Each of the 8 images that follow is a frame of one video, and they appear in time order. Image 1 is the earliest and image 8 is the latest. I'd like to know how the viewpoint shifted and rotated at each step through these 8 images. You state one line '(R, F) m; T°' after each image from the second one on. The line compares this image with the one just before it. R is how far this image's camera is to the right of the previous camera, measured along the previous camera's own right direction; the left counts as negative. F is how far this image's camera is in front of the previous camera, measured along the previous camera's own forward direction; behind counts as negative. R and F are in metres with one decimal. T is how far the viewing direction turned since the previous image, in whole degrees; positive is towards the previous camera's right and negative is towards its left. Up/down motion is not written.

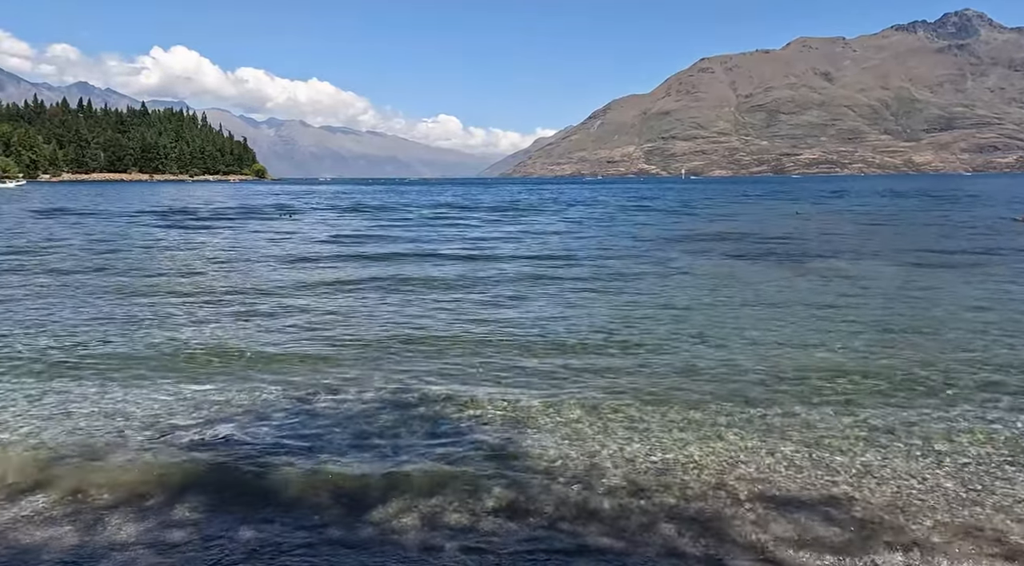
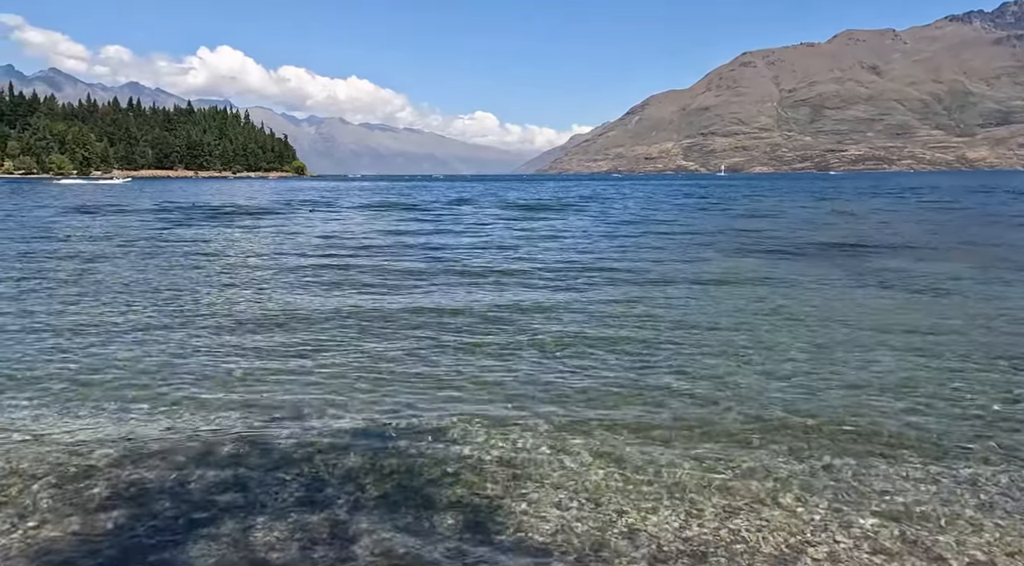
(+0.2, +0.8) m; -3°
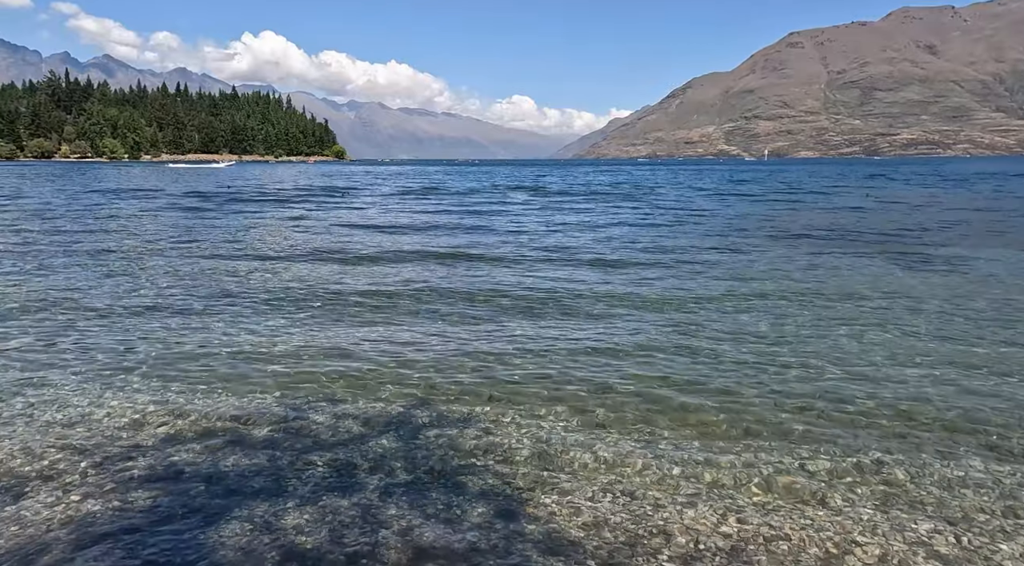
(0.0, +0.2) m; -3°
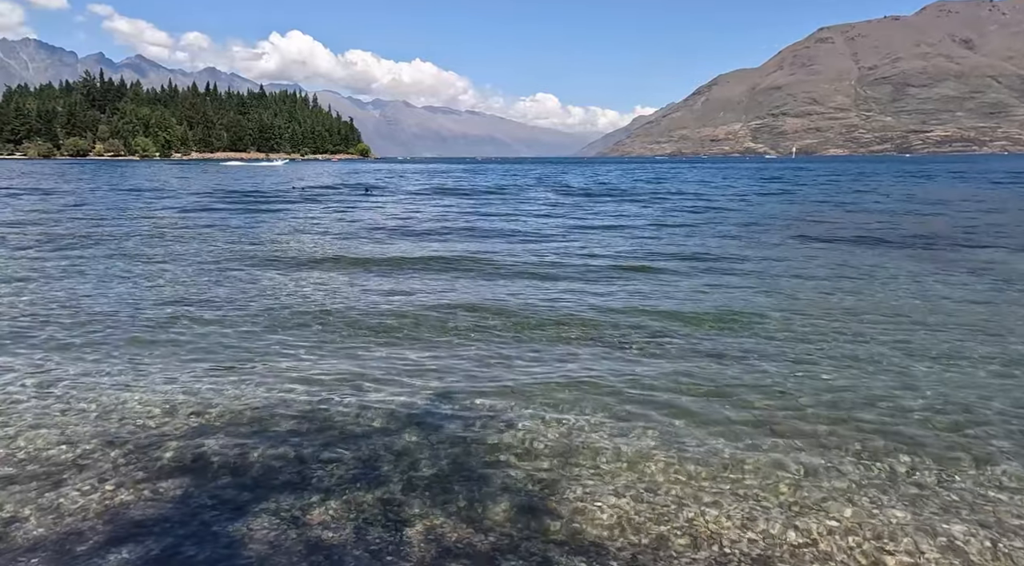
(0.0, +0.1) m; -2°
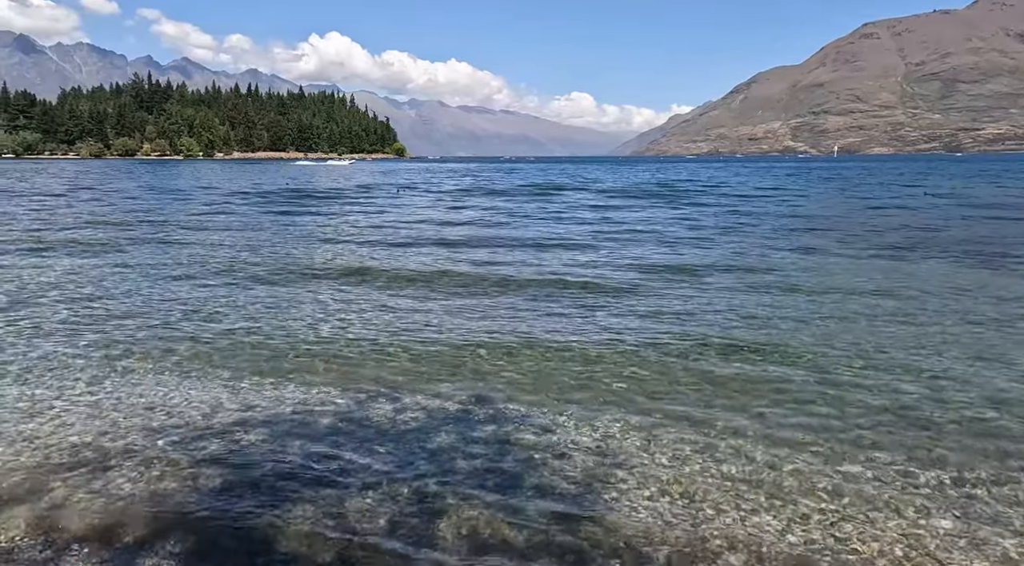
(-0.1, +0.2) m; -2°
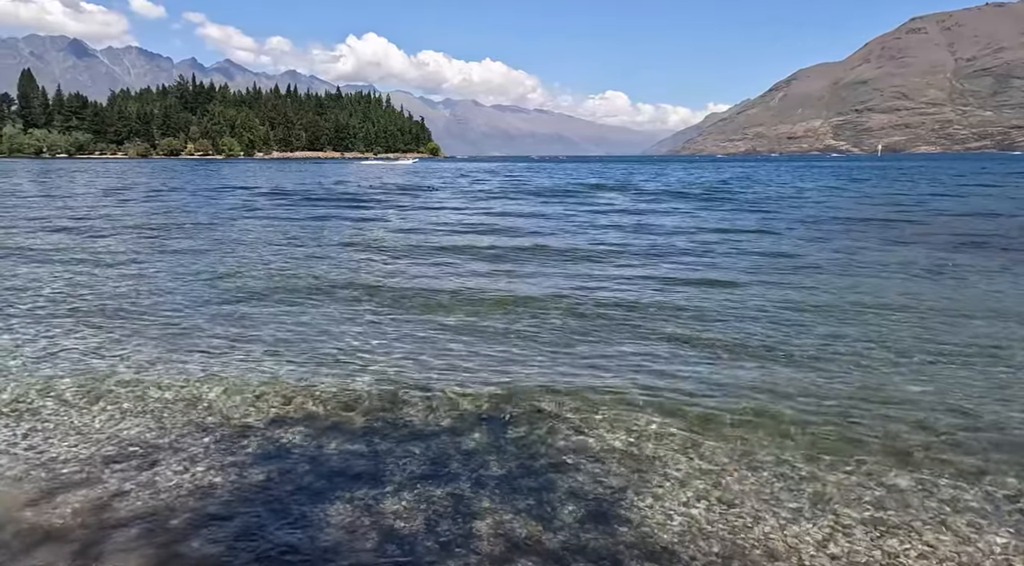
(0.0, +0.3) m; -2°
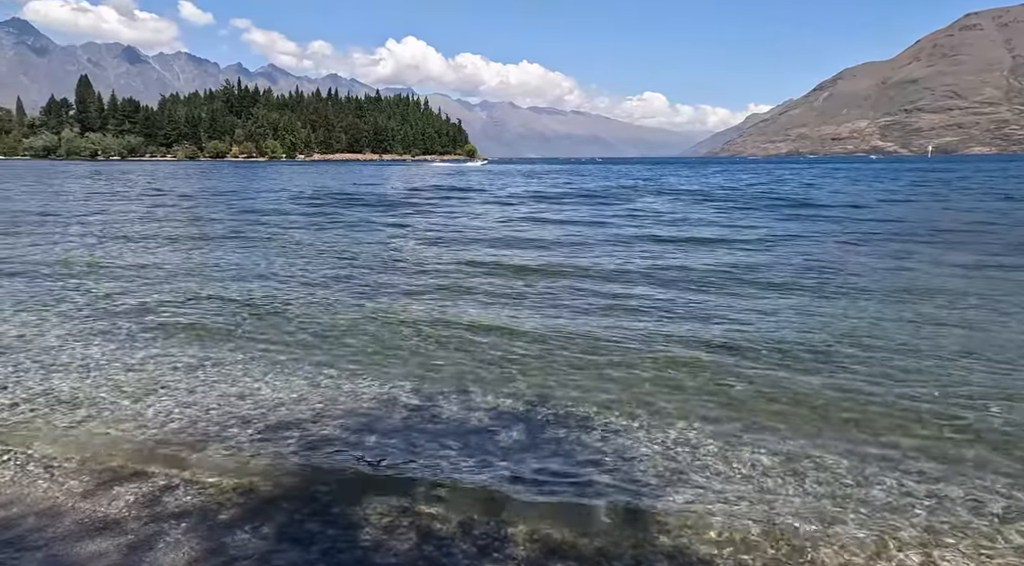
(-0.1, +0.2) m; -3°
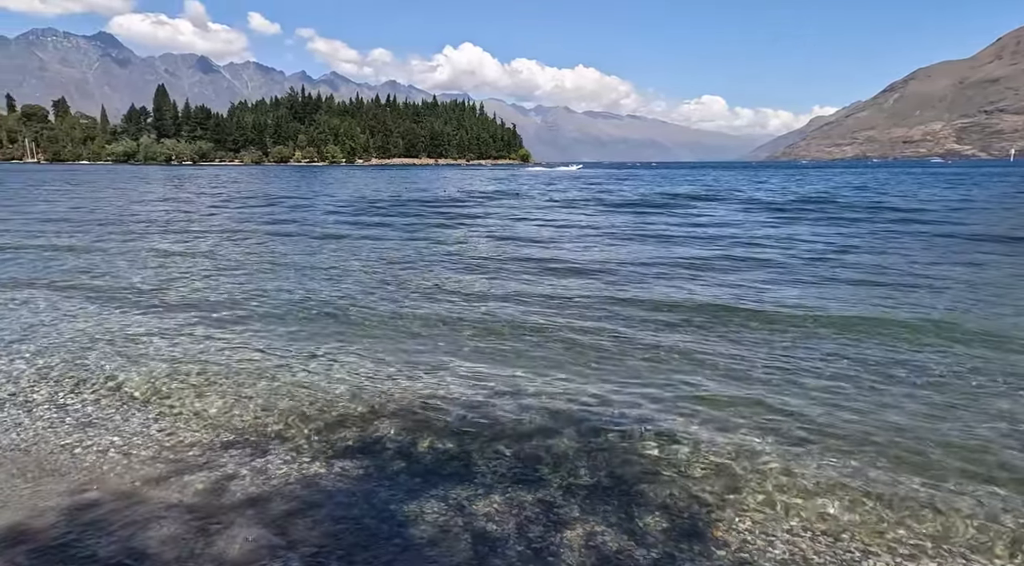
(-0.2, +0.2) m; -4°
